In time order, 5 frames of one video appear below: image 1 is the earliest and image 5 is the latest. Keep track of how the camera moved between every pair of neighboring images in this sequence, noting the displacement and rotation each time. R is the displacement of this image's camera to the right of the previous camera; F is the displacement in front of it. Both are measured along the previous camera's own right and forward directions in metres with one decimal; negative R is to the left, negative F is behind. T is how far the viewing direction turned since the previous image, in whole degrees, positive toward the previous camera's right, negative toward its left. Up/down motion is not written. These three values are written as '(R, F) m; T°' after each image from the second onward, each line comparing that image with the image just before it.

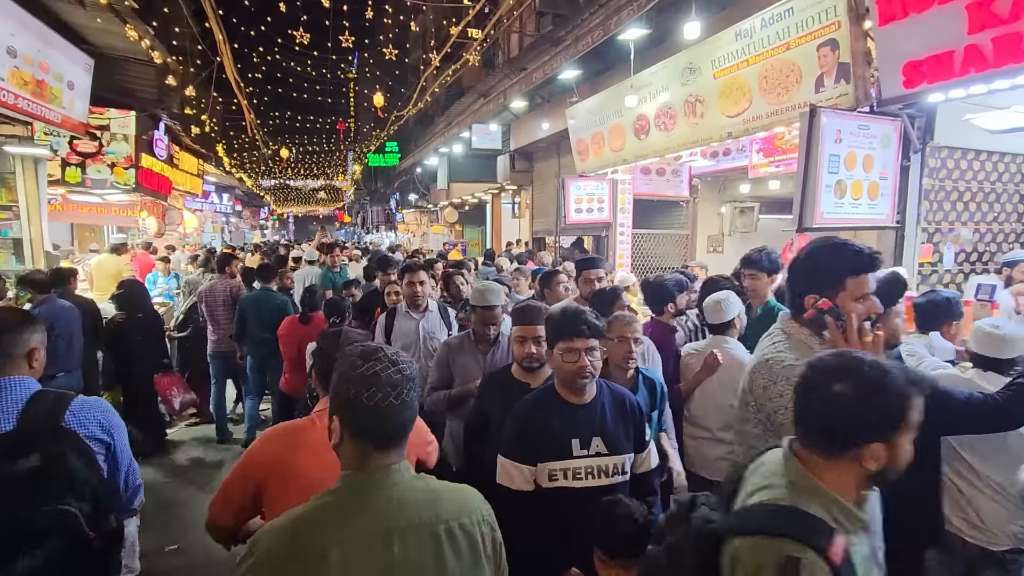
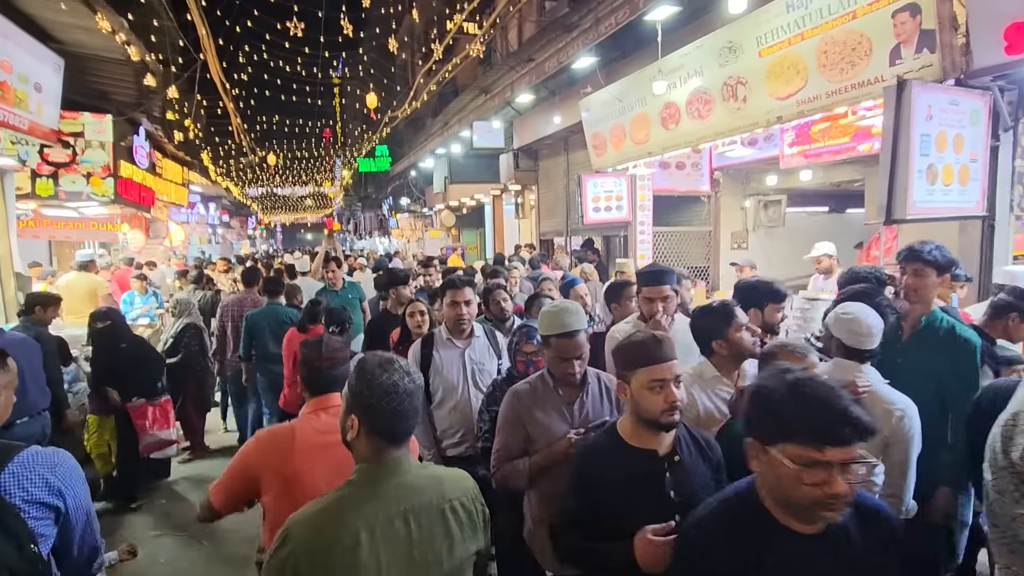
(-0.4, +0.6) m; +1°
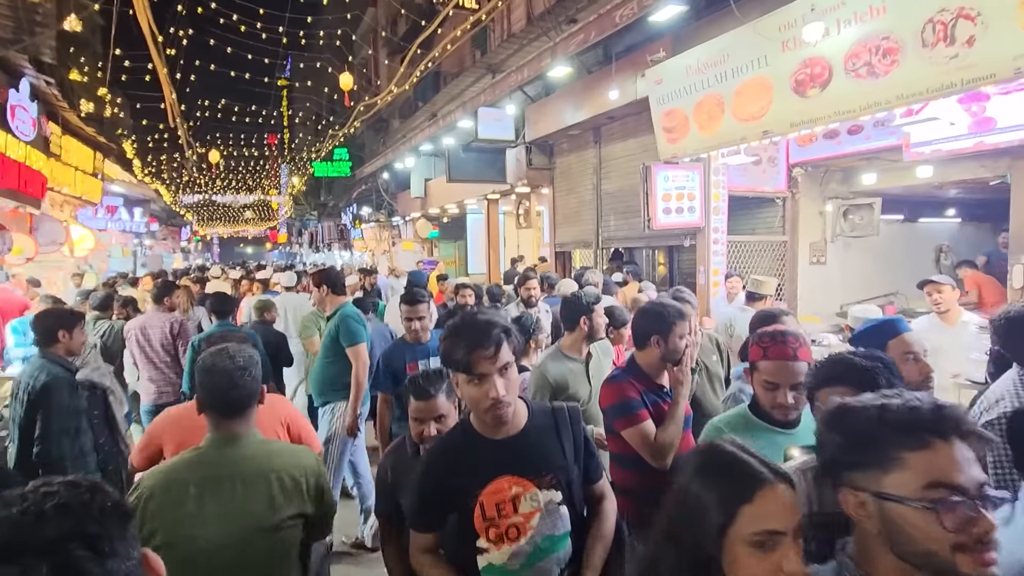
(-1.2, +2.2) m; +6°
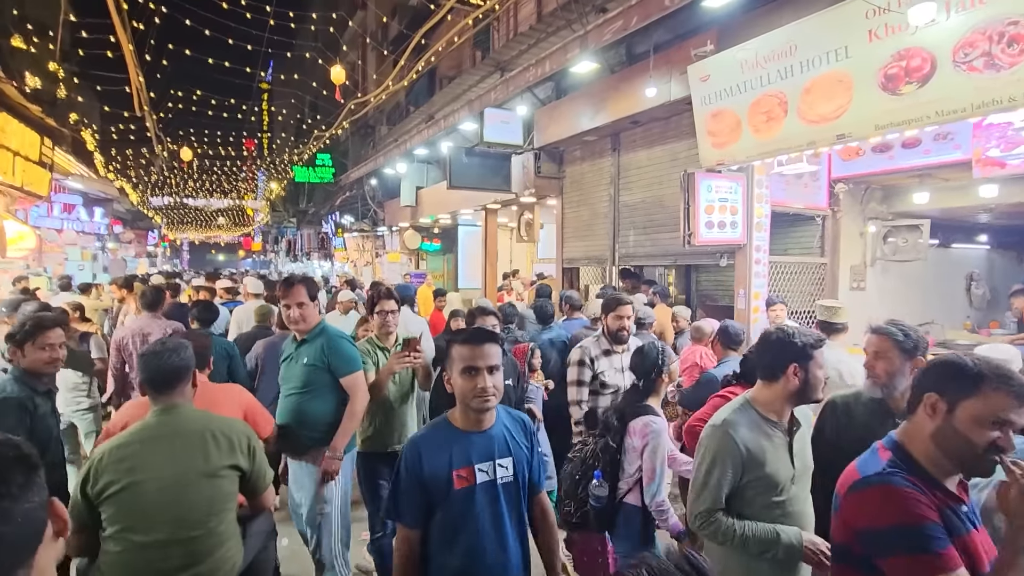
(-0.5, +0.9) m; +3°
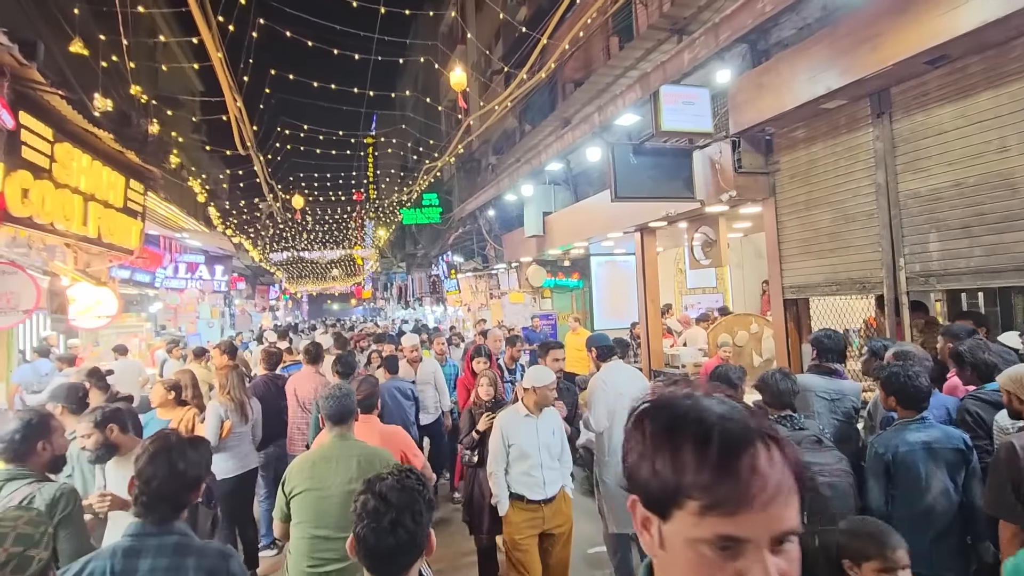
(-1.3, +2.3) m; -11°
